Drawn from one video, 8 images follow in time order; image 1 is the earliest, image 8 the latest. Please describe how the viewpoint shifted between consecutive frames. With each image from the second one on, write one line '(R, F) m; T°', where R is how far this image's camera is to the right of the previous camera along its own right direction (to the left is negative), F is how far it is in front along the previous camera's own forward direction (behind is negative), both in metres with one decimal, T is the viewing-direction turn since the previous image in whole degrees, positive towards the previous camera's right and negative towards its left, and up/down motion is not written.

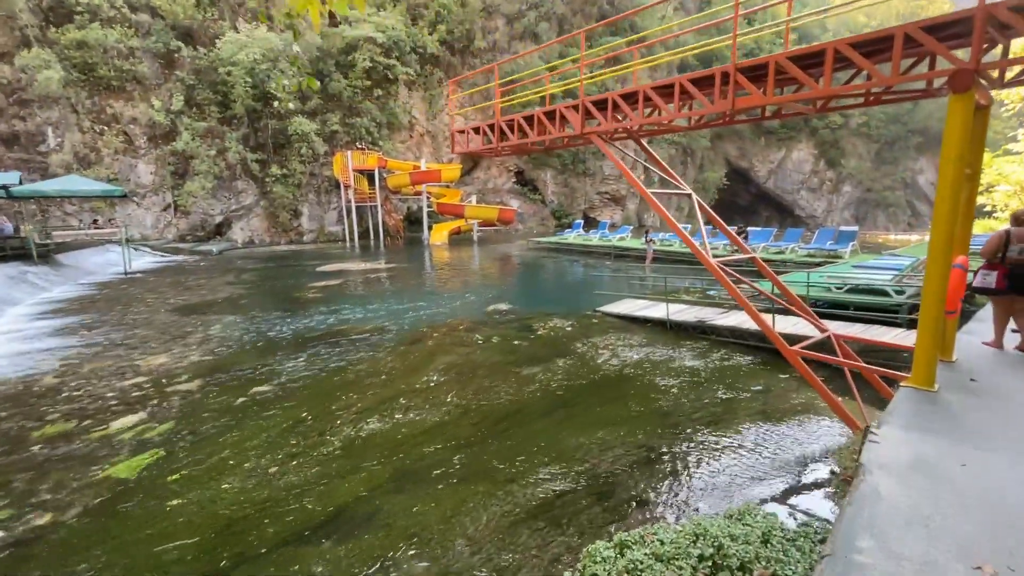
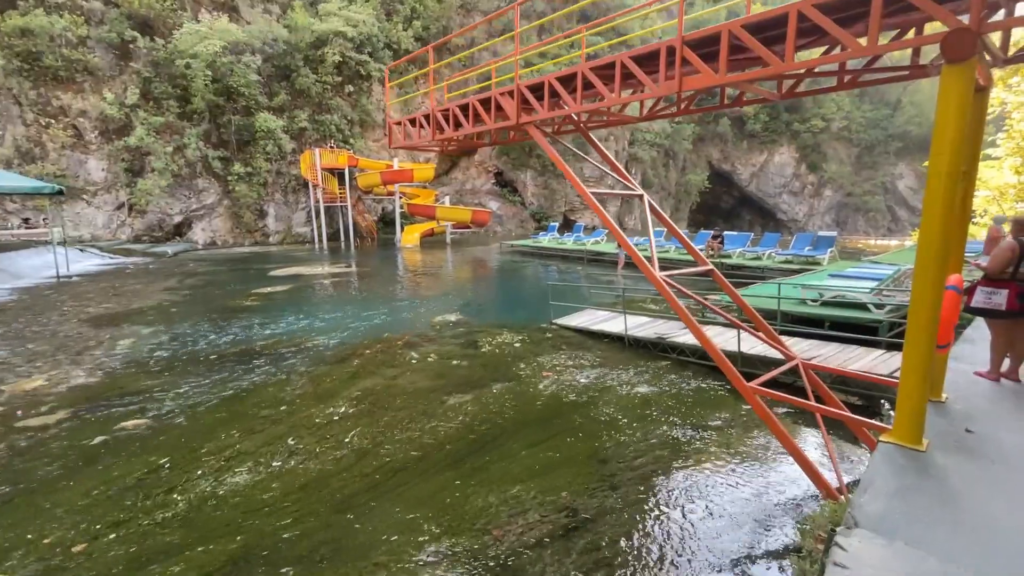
(+0.8, +1.0) m; +1°
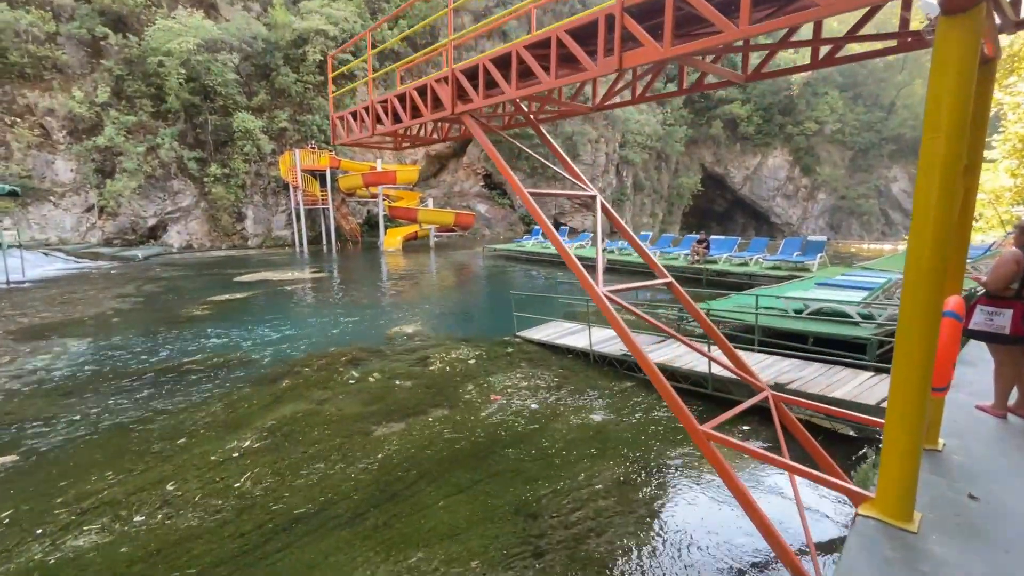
(+0.7, +0.8) m; 0°
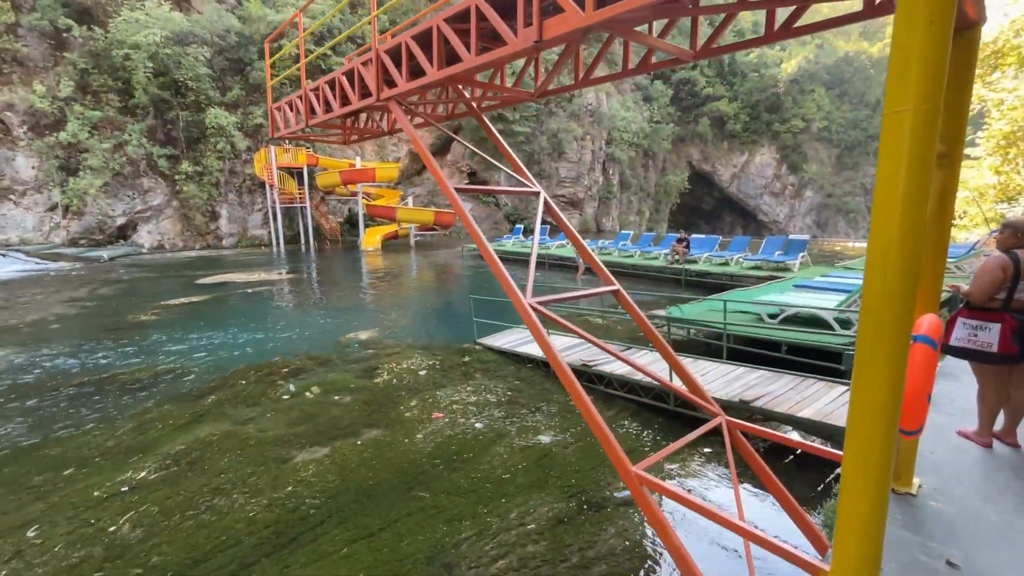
(+0.6, +0.6) m; +1°
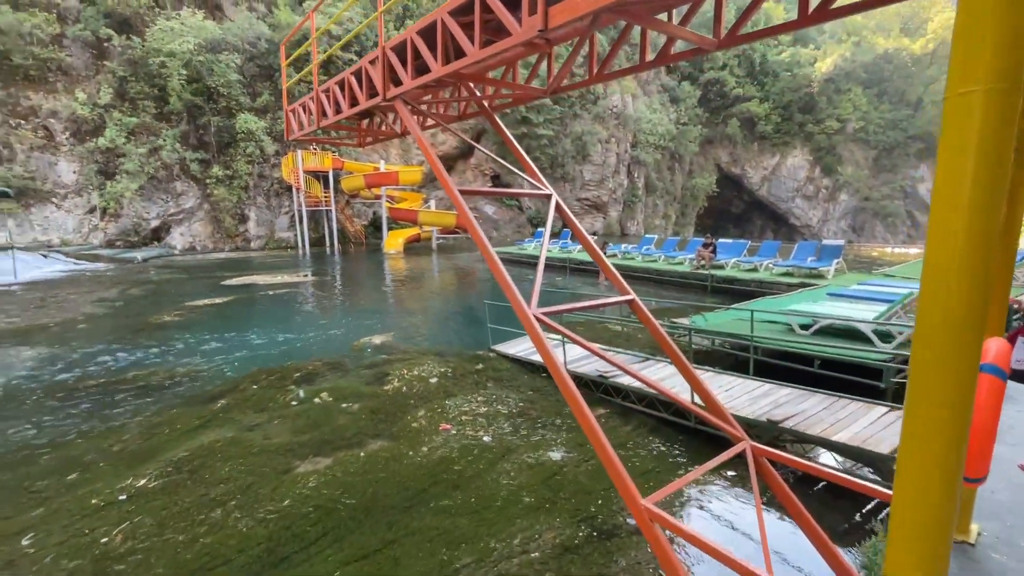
(+0.1, +0.3) m; -3°
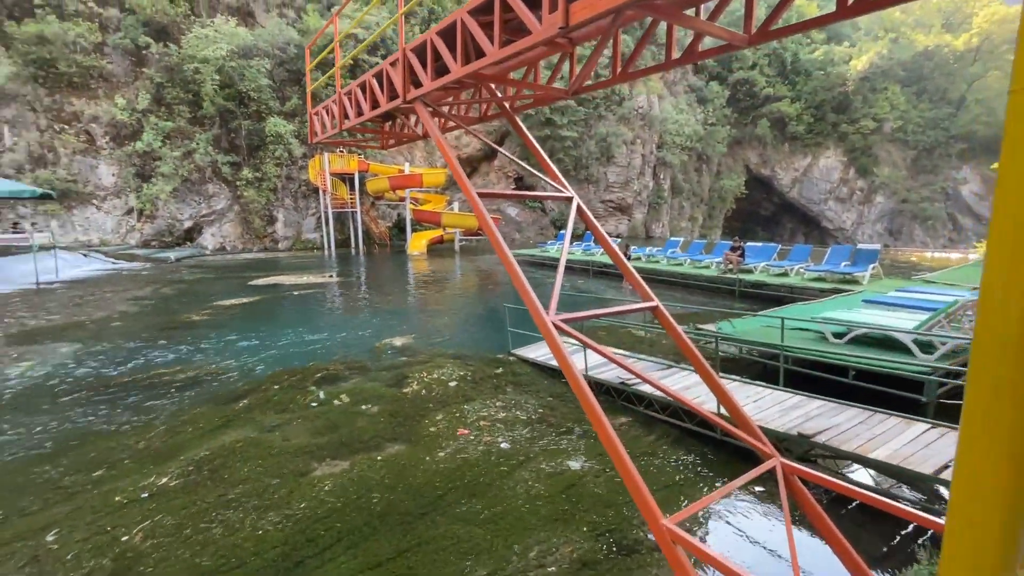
(0.0, +0.1) m; -3°
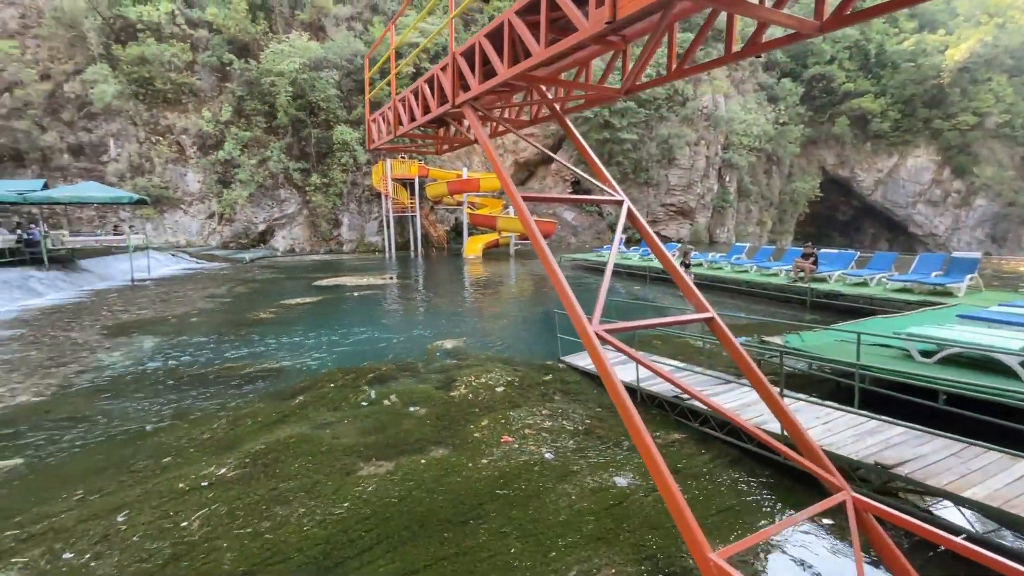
(+0.1, +0.1) m; -7°
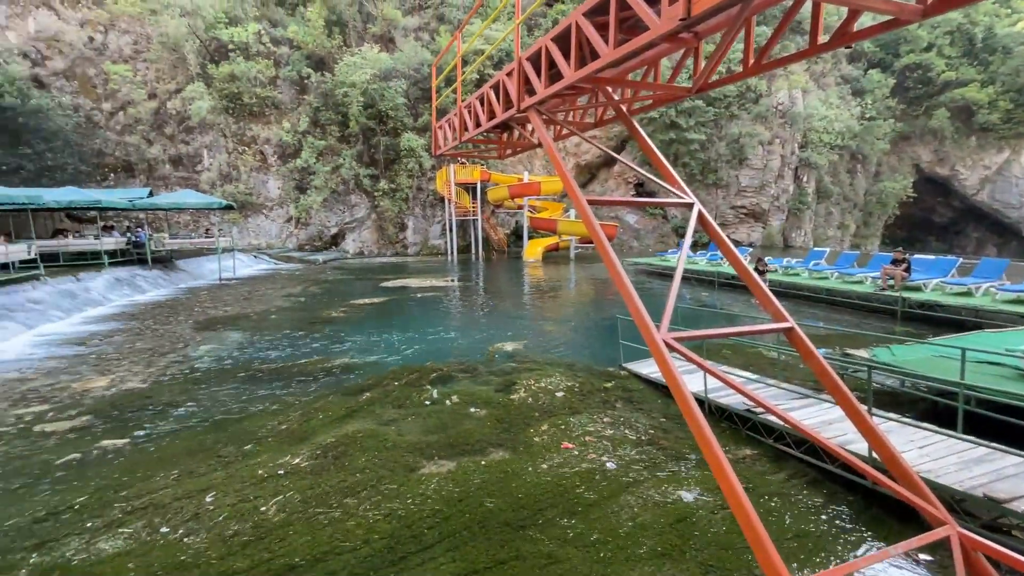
(0.0, 0.0) m; -7°
